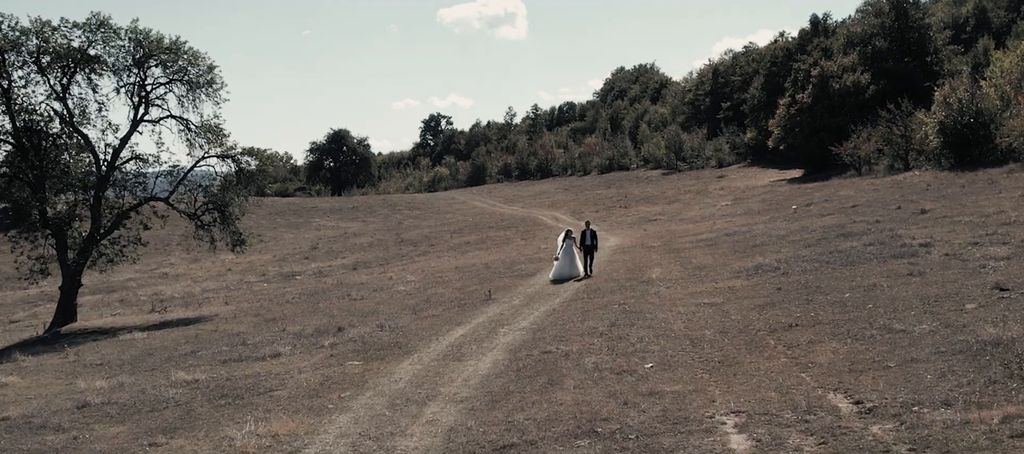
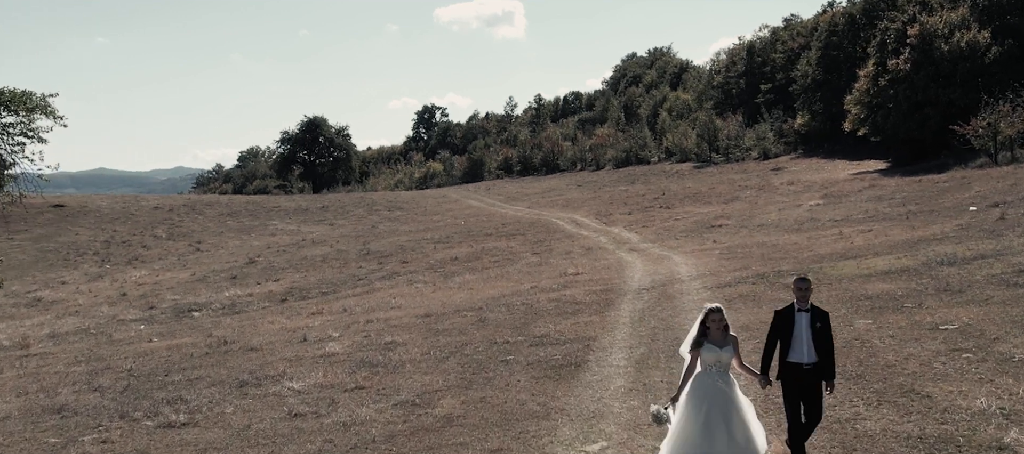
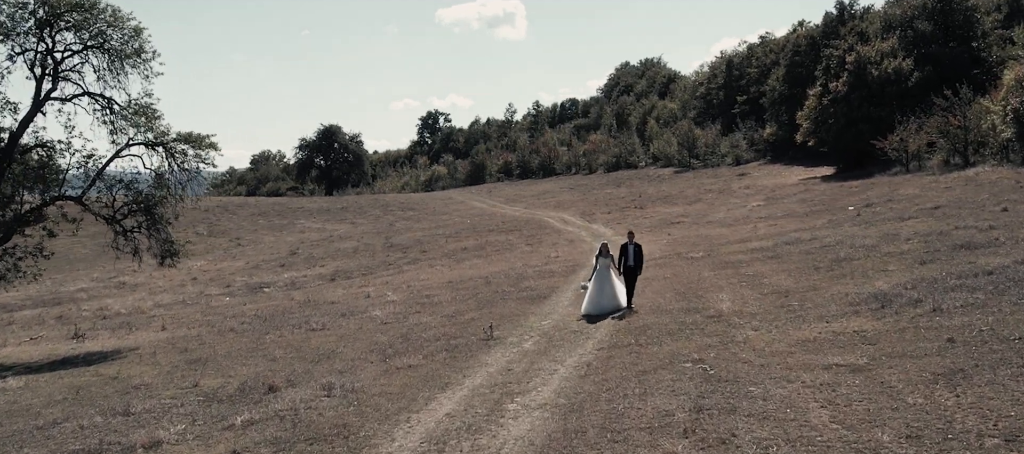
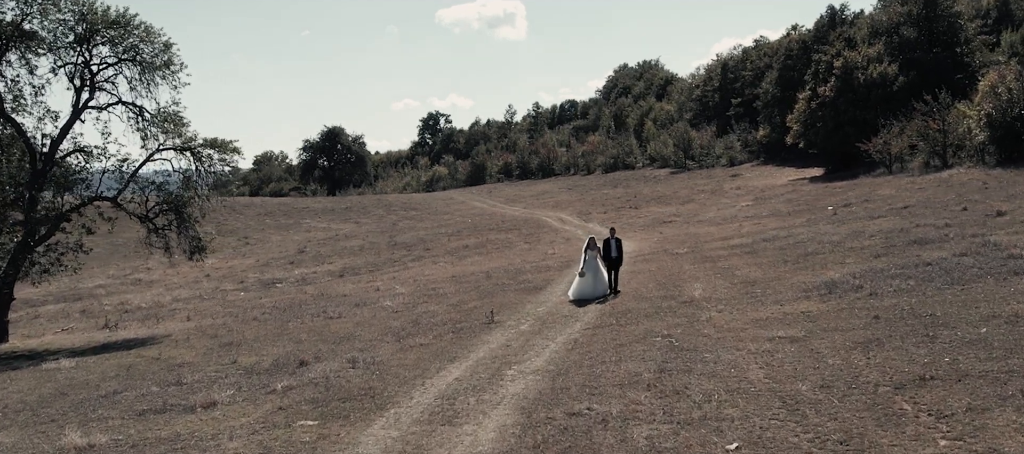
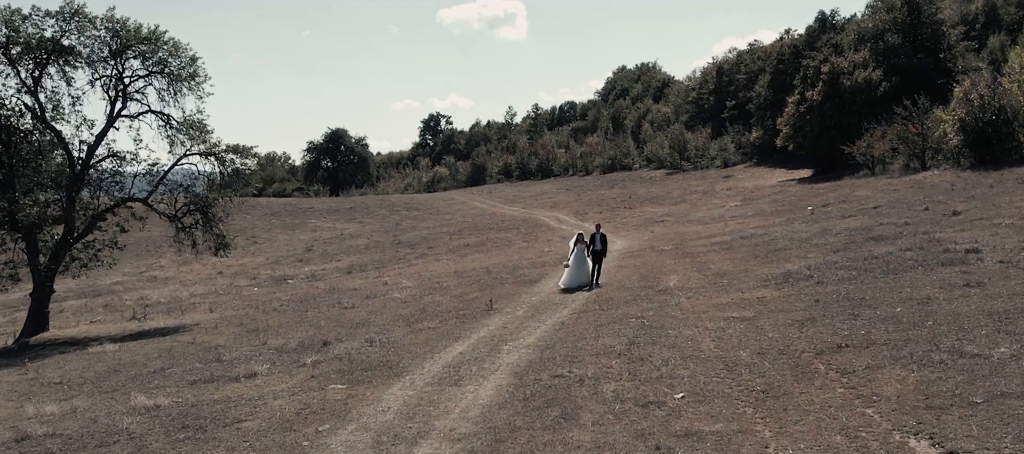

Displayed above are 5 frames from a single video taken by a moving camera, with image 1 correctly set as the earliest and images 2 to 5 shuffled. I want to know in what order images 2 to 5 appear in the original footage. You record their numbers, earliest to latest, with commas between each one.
5, 4, 3, 2
